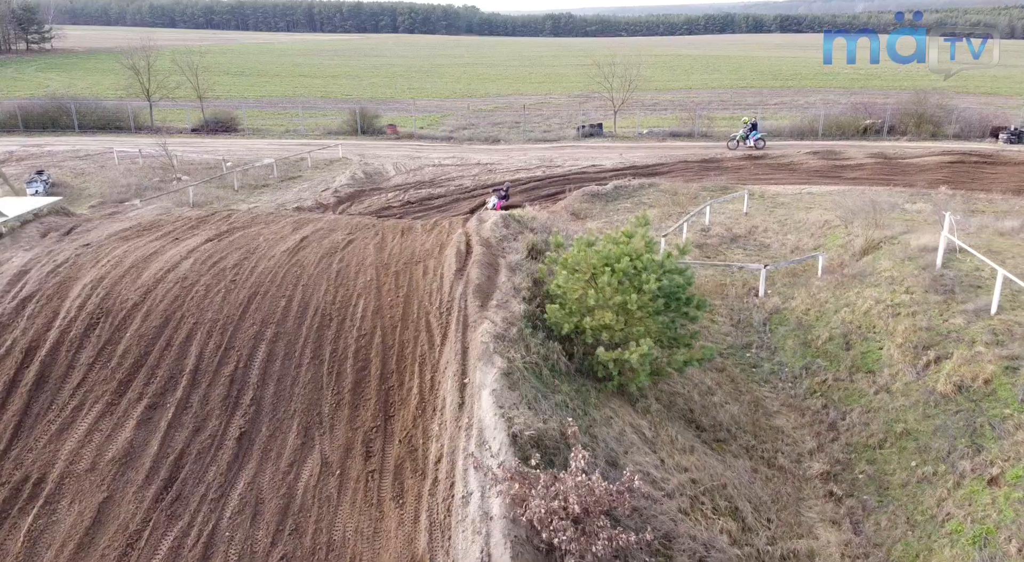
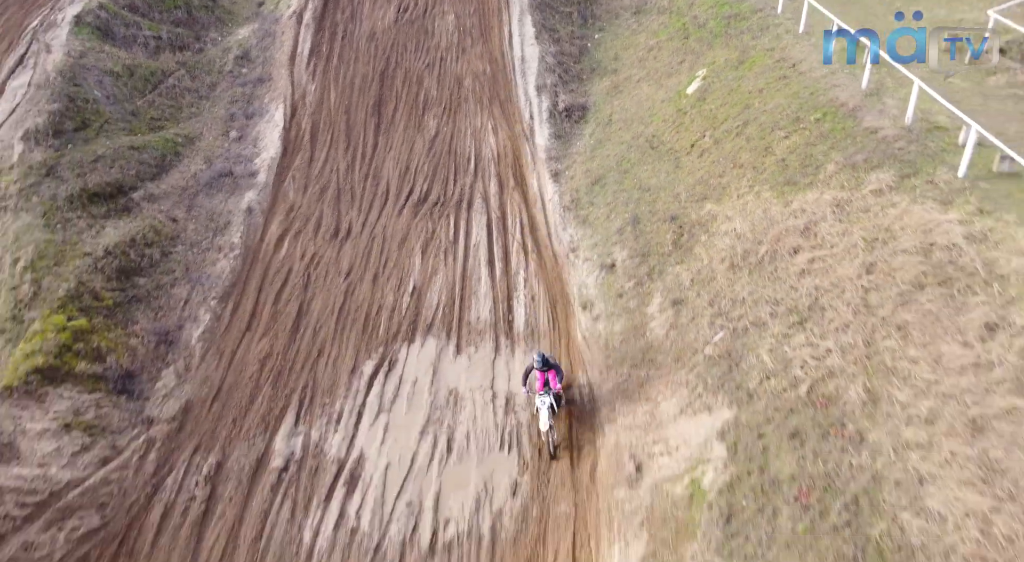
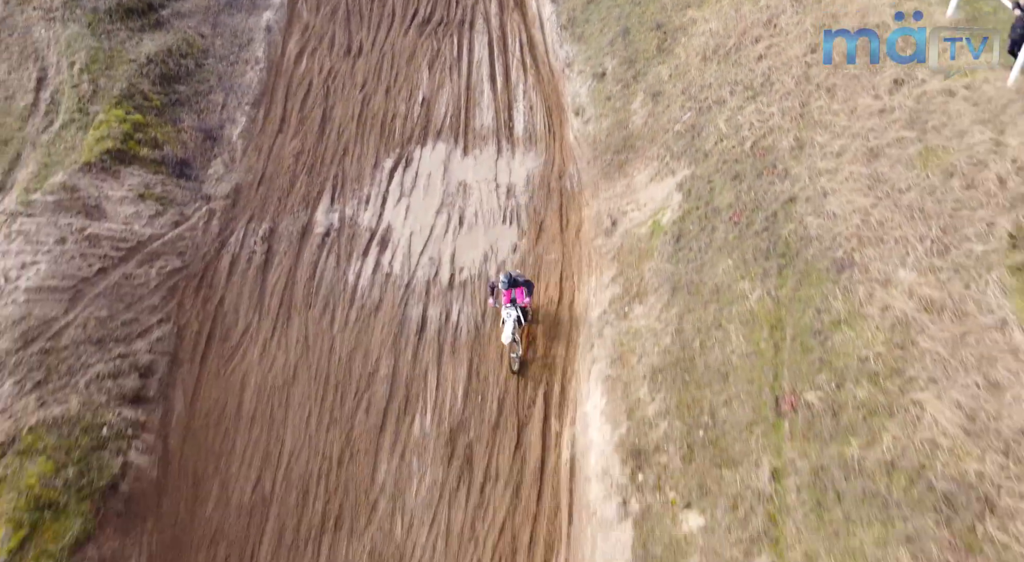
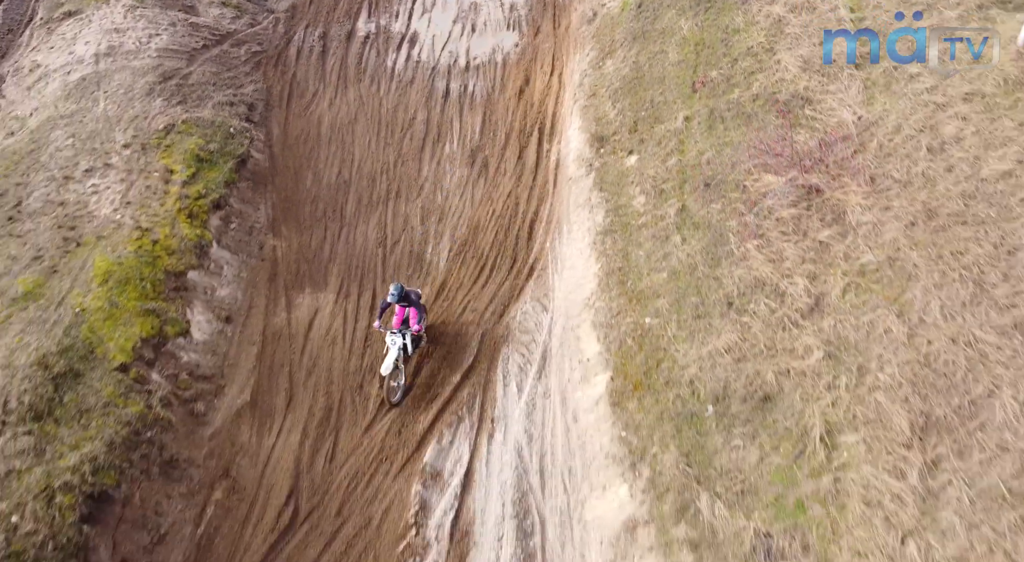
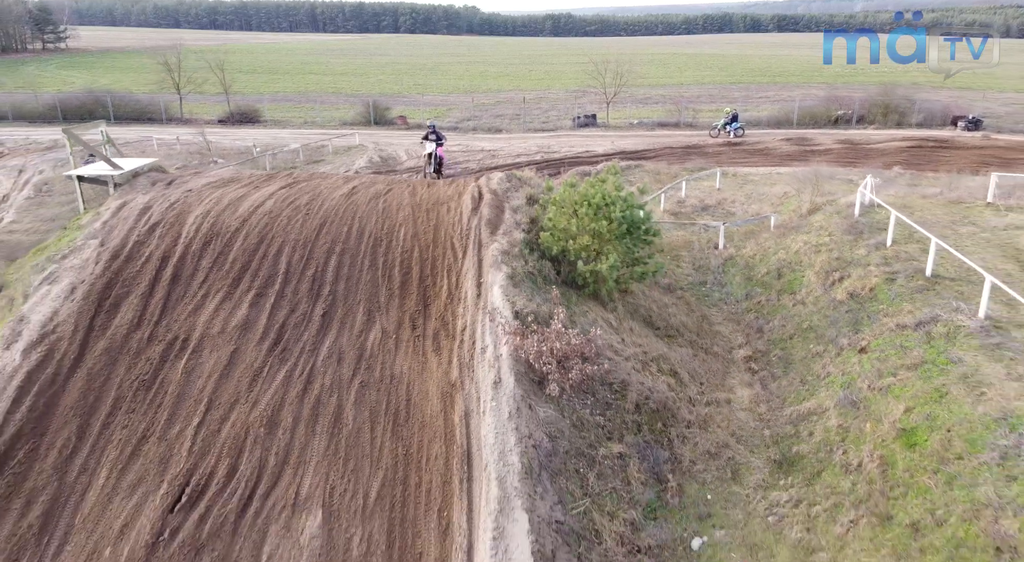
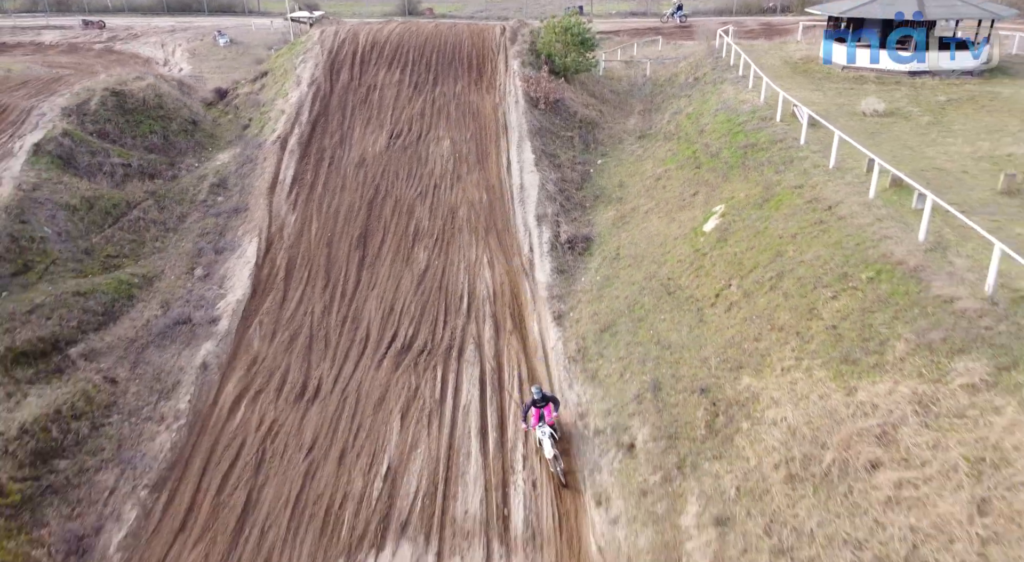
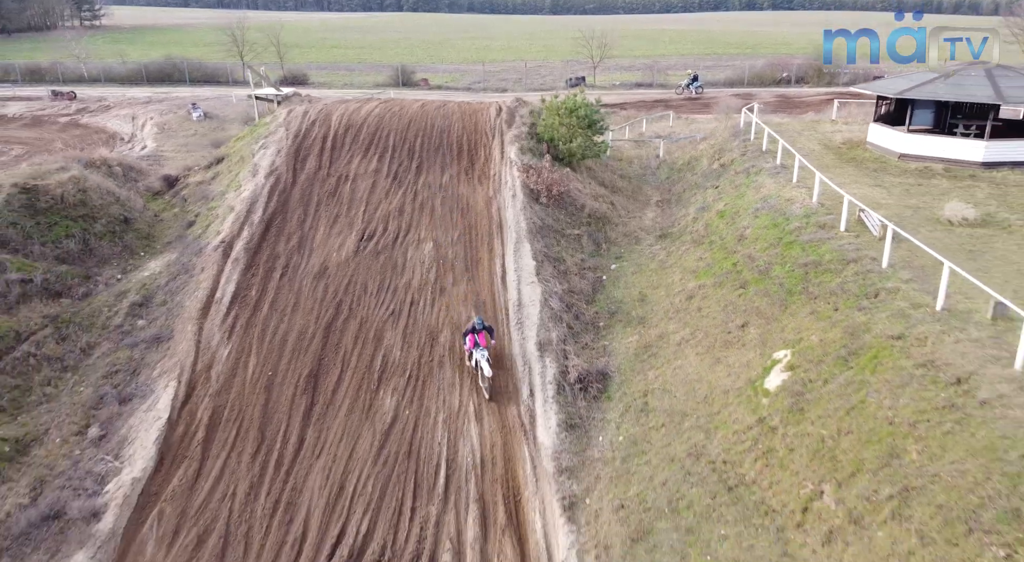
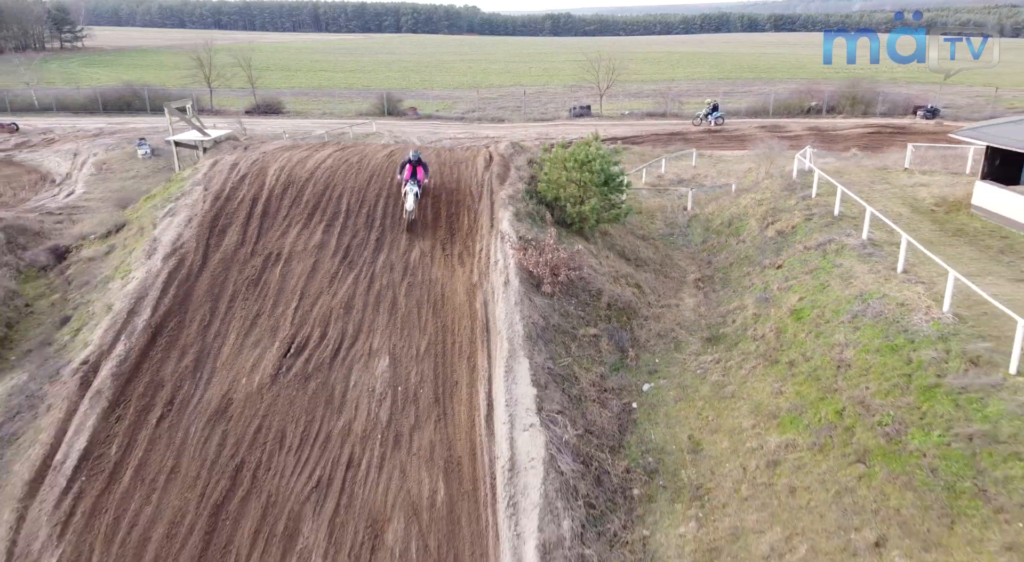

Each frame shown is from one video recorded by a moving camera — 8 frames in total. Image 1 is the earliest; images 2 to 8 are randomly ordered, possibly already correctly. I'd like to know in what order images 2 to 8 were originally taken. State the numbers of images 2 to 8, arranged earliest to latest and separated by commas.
5, 8, 7, 6, 2, 3, 4
